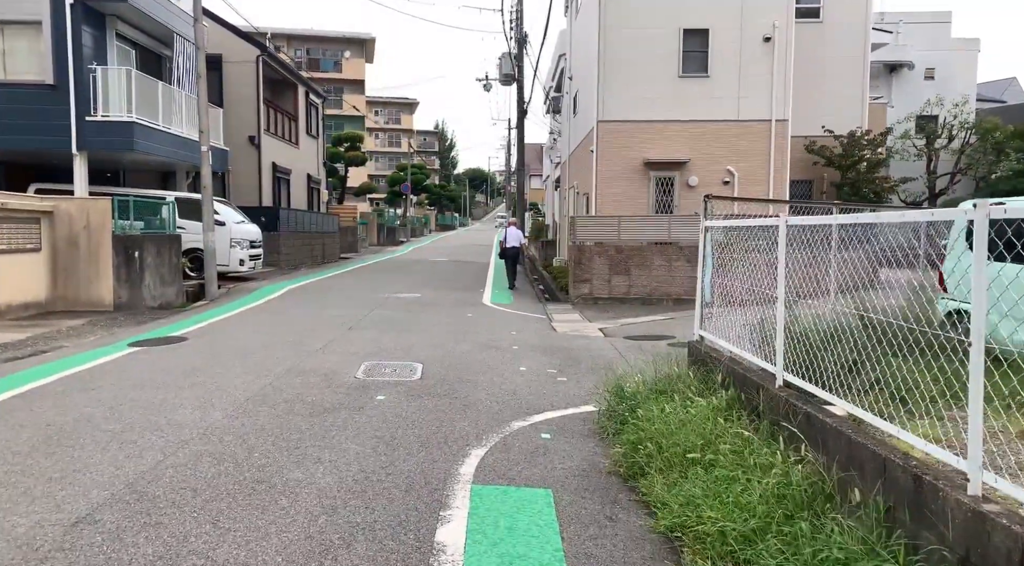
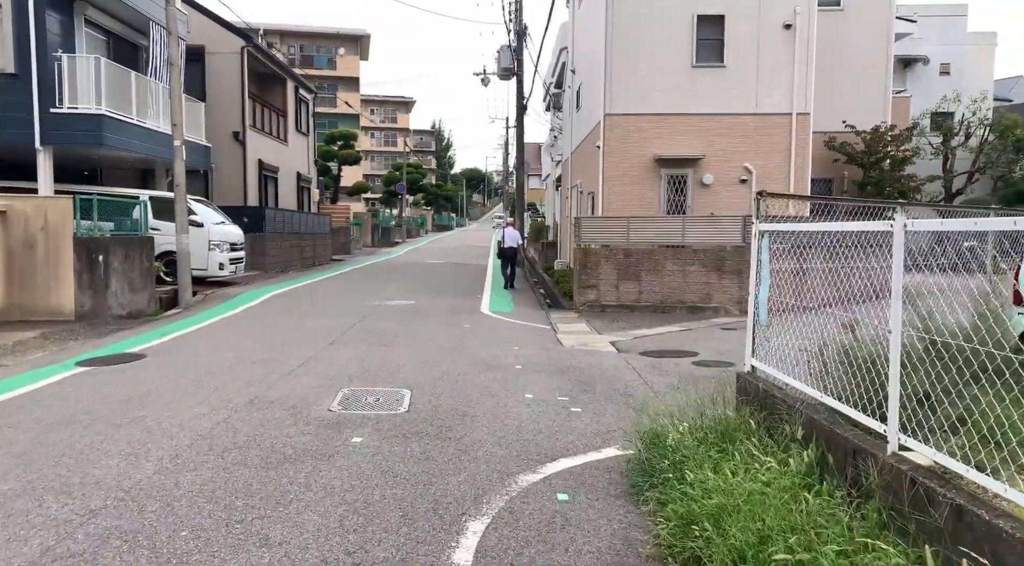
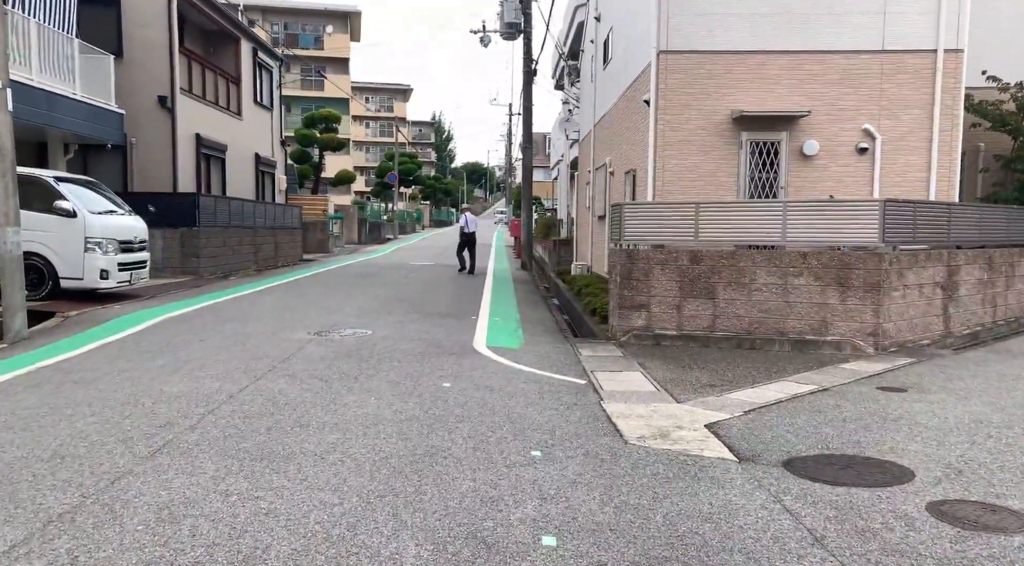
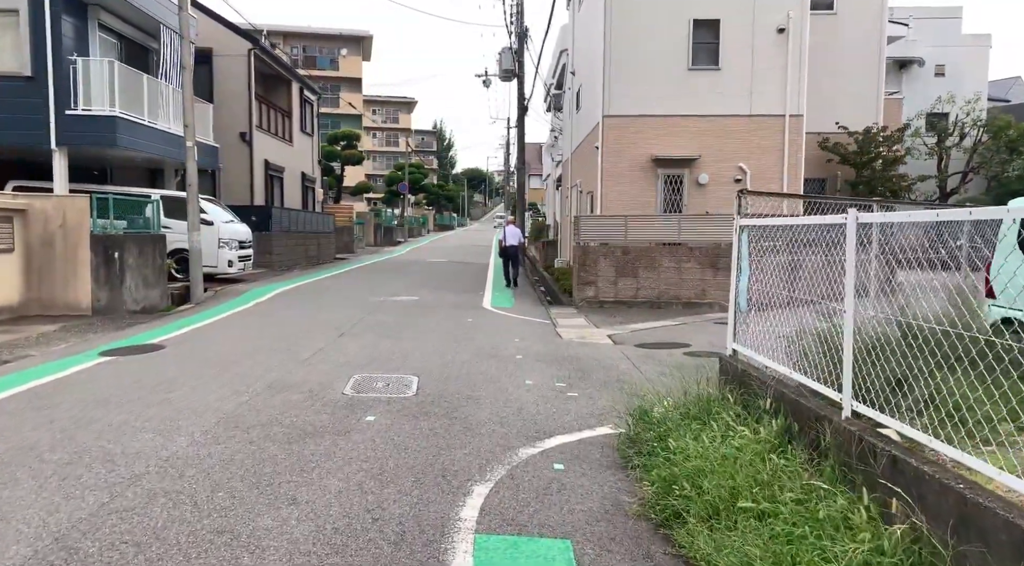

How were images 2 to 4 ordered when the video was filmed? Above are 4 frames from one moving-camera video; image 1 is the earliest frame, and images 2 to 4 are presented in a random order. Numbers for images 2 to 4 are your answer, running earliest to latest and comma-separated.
4, 2, 3
